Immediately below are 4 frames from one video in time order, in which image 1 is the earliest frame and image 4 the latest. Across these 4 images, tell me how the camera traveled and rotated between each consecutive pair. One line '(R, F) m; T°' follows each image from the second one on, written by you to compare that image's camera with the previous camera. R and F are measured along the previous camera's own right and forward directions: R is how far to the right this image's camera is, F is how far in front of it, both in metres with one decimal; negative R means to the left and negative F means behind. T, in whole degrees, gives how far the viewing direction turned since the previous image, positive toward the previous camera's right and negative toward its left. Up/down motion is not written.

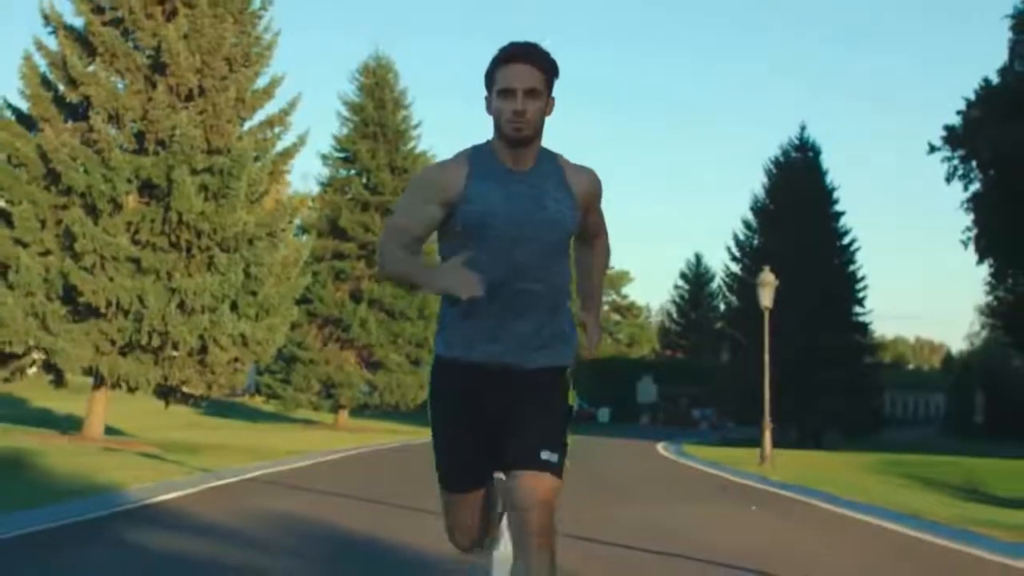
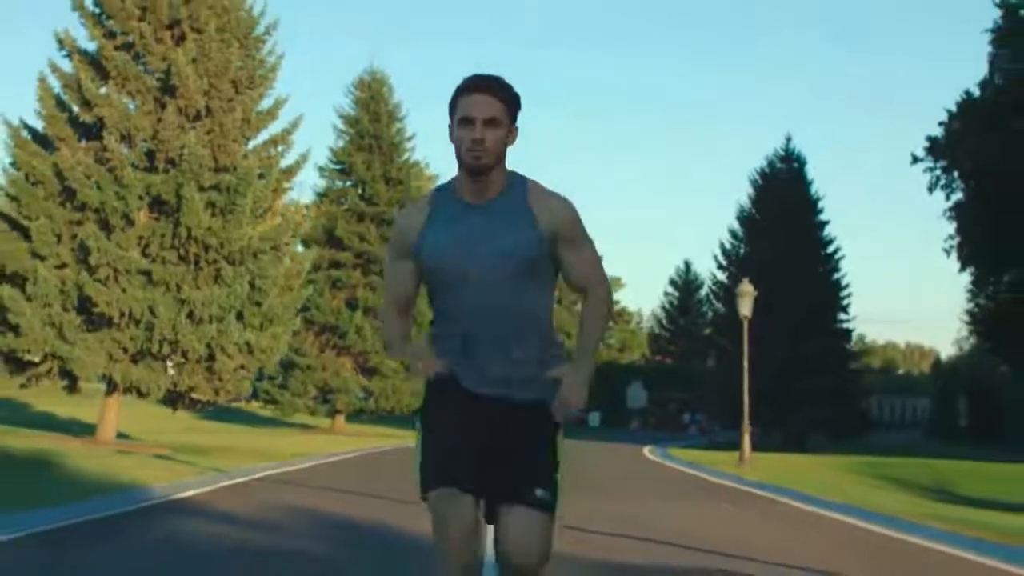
(0.0, -1.4) m; 0°
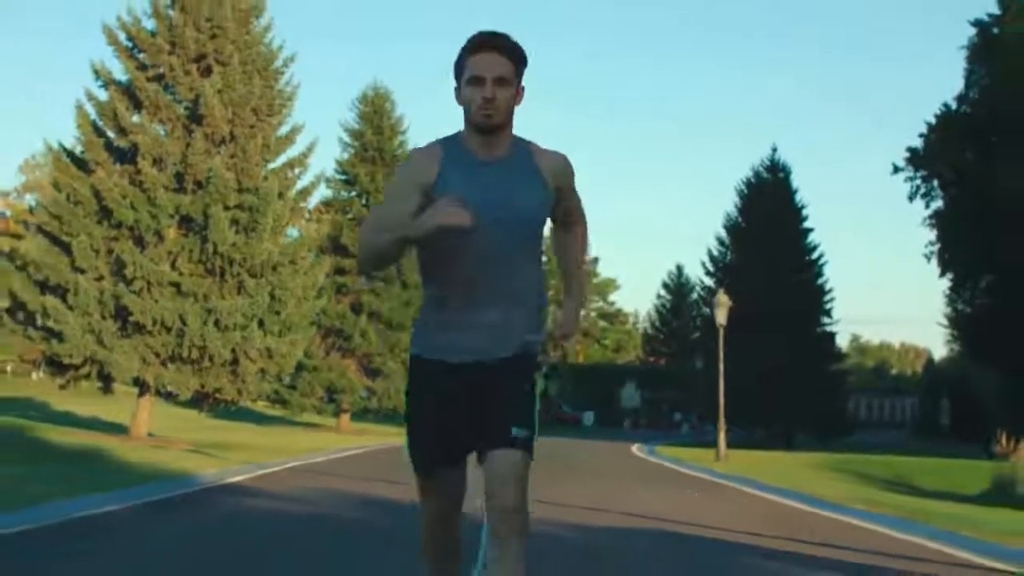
(0.0, -2.7) m; 0°
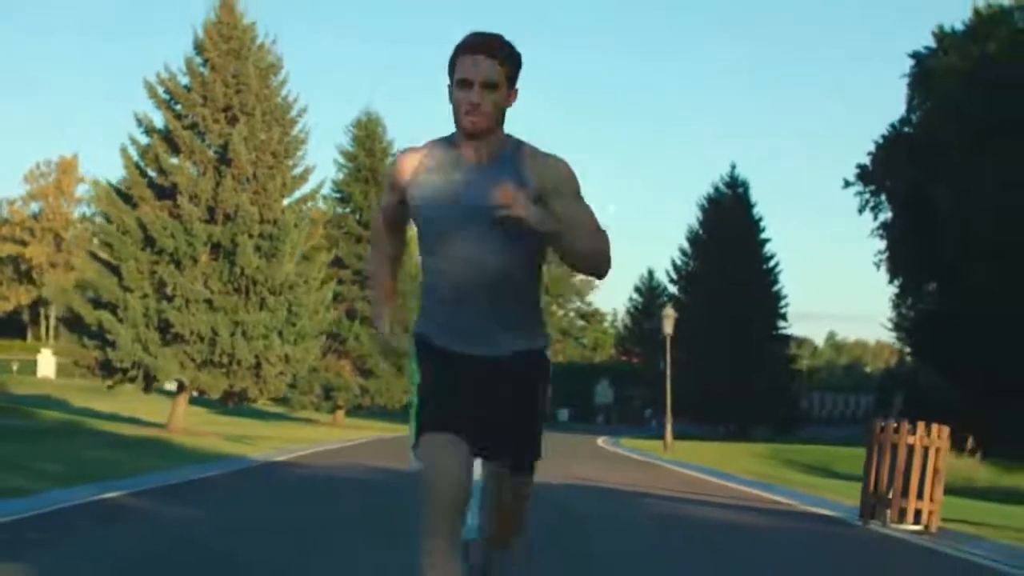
(+0.1, -5.5) m; +1°
